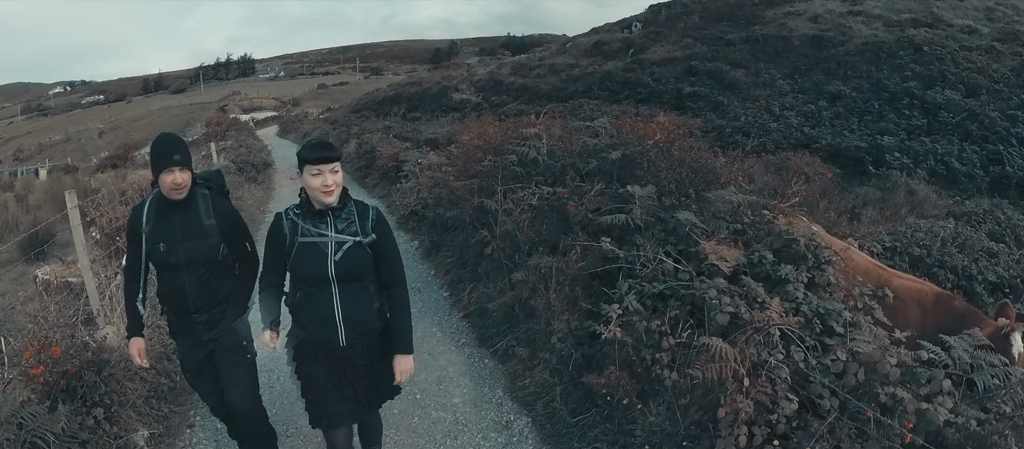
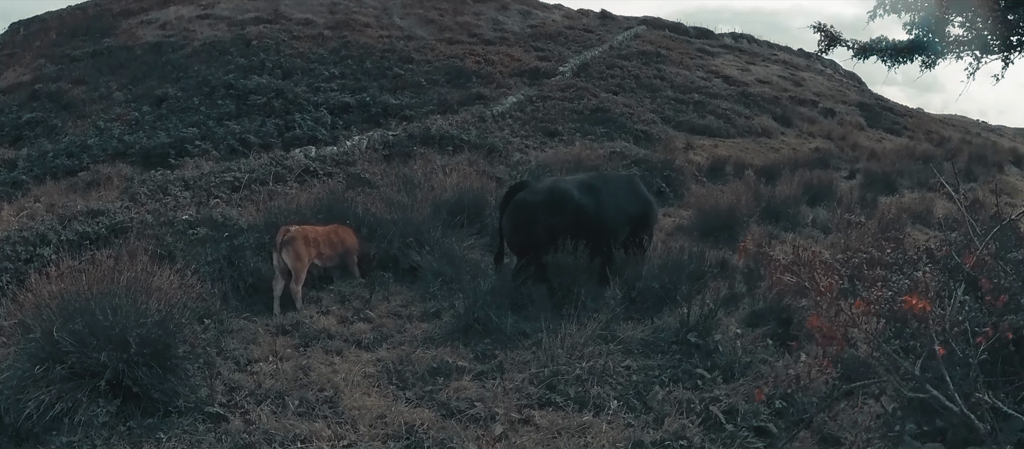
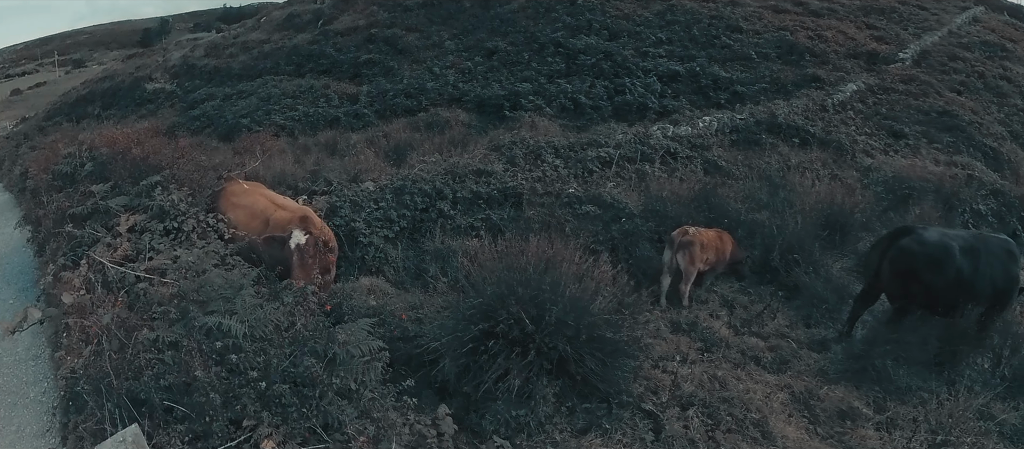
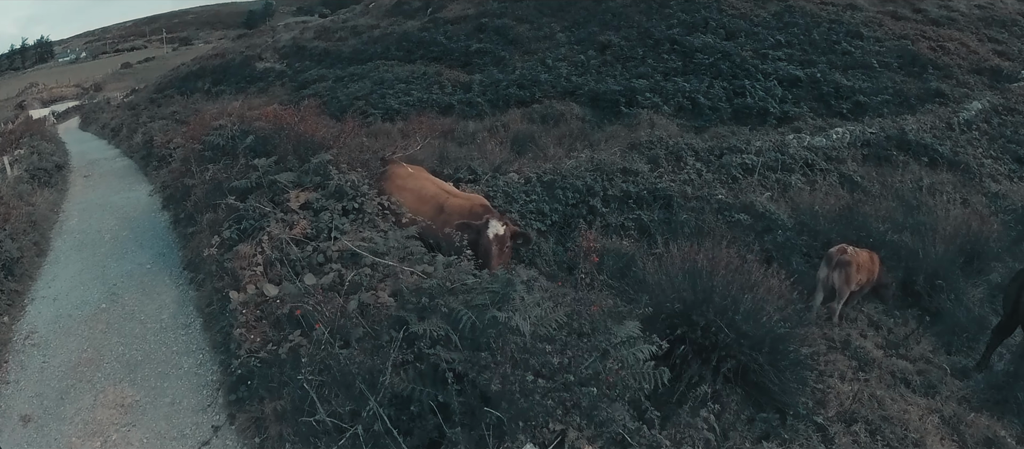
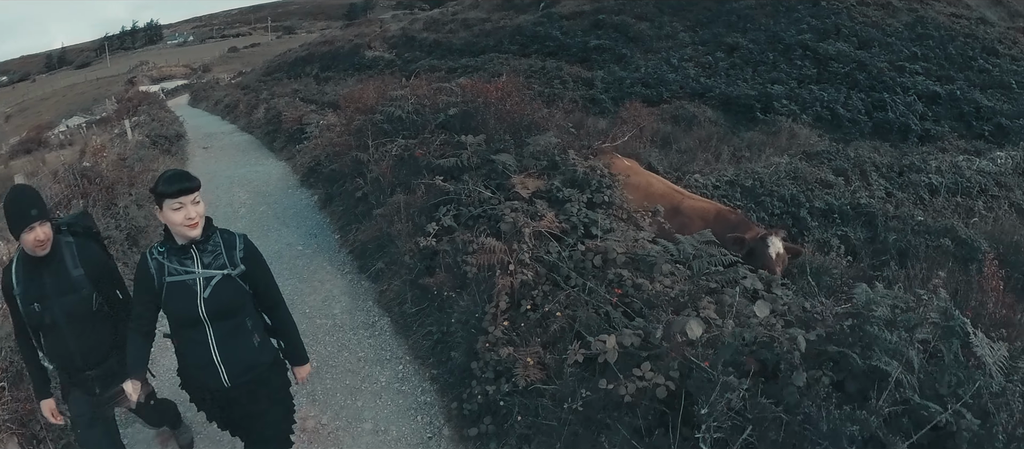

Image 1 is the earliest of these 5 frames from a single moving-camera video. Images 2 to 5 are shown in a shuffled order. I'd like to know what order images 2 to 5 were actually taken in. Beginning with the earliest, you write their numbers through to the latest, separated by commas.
5, 4, 3, 2
